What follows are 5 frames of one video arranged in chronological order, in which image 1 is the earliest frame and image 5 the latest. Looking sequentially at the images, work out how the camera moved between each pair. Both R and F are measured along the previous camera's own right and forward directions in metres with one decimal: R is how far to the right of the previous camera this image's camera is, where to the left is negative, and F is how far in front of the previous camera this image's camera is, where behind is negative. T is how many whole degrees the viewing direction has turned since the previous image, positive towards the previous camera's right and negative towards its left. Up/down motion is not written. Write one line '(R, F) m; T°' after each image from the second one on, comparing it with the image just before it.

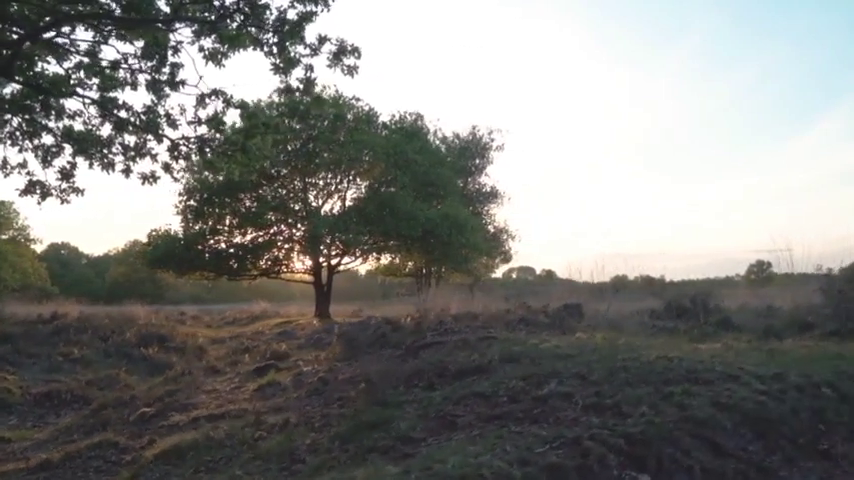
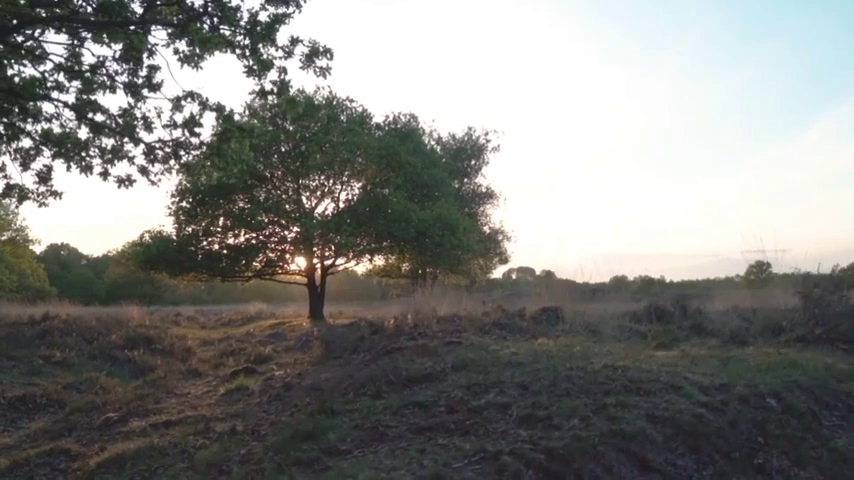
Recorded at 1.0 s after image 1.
(+0.5, +0.1) m; 0°
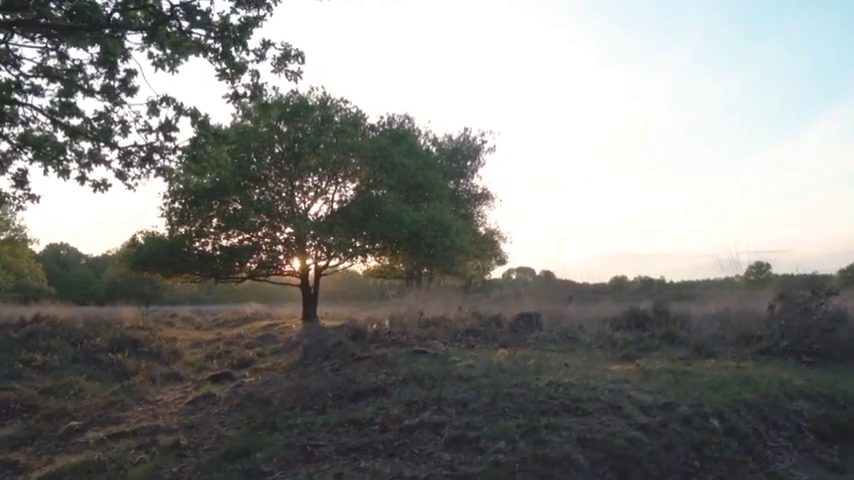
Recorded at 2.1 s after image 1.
(+0.5, +0.2) m; 0°
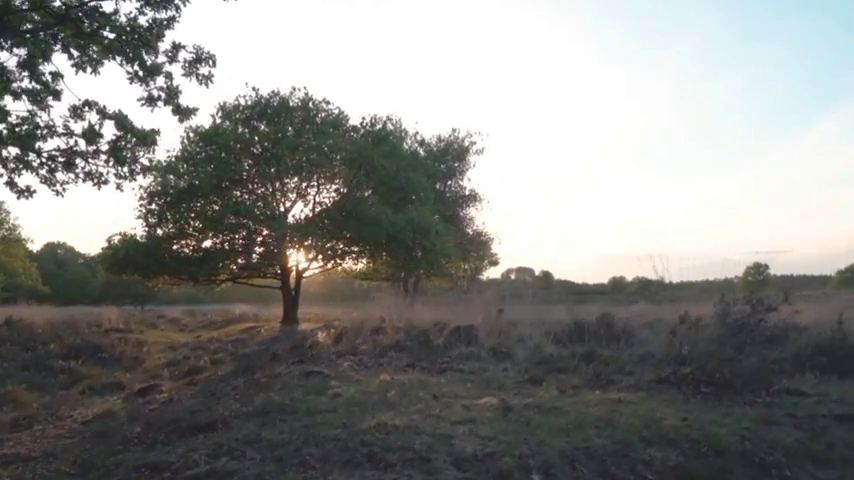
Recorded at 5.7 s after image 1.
(+1.4, +0.7) m; 0°
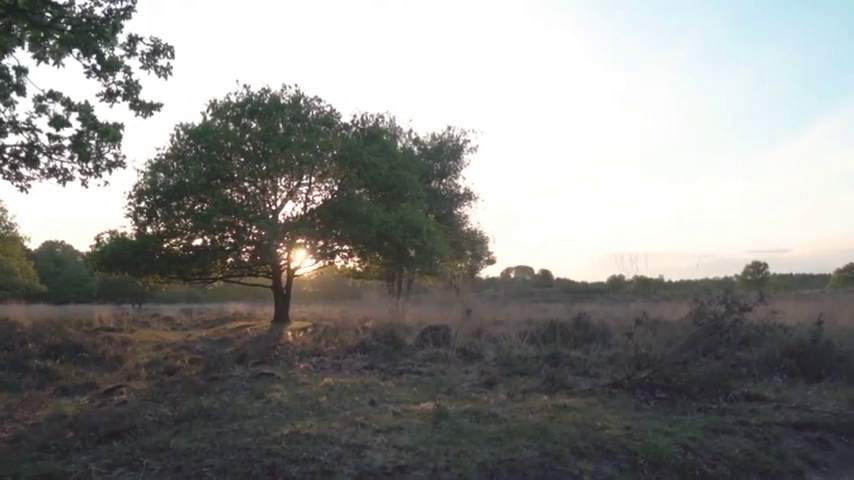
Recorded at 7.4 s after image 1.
(+0.6, +0.4) m; 0°
